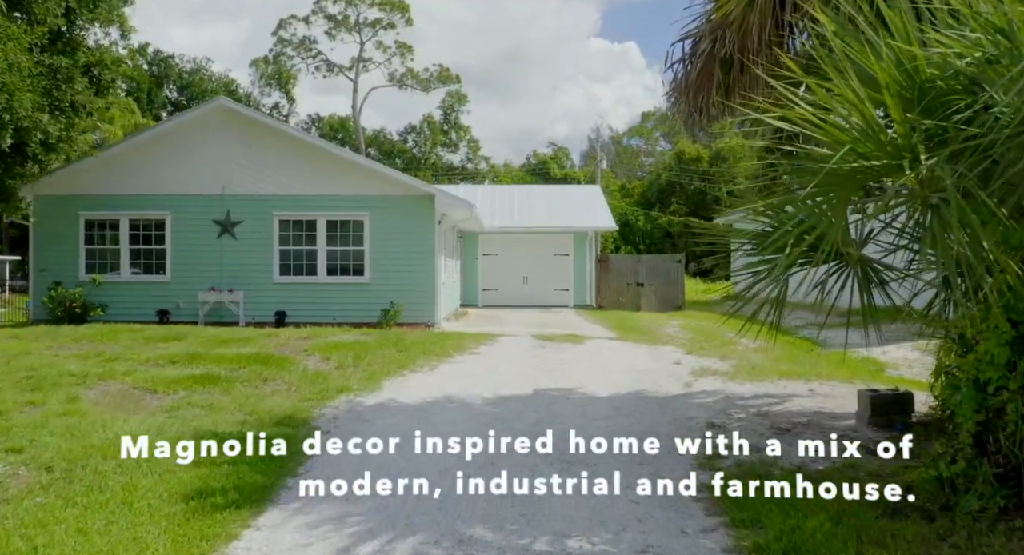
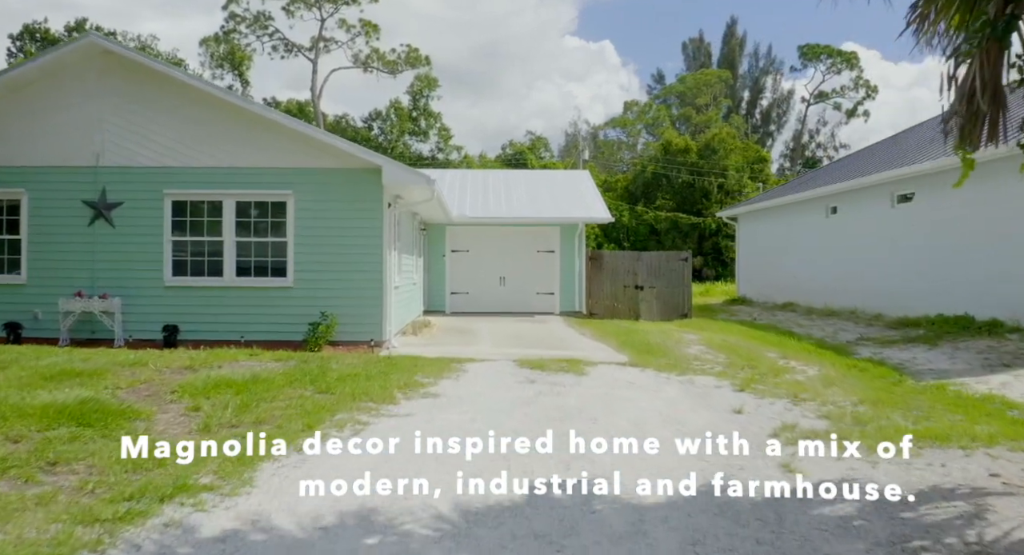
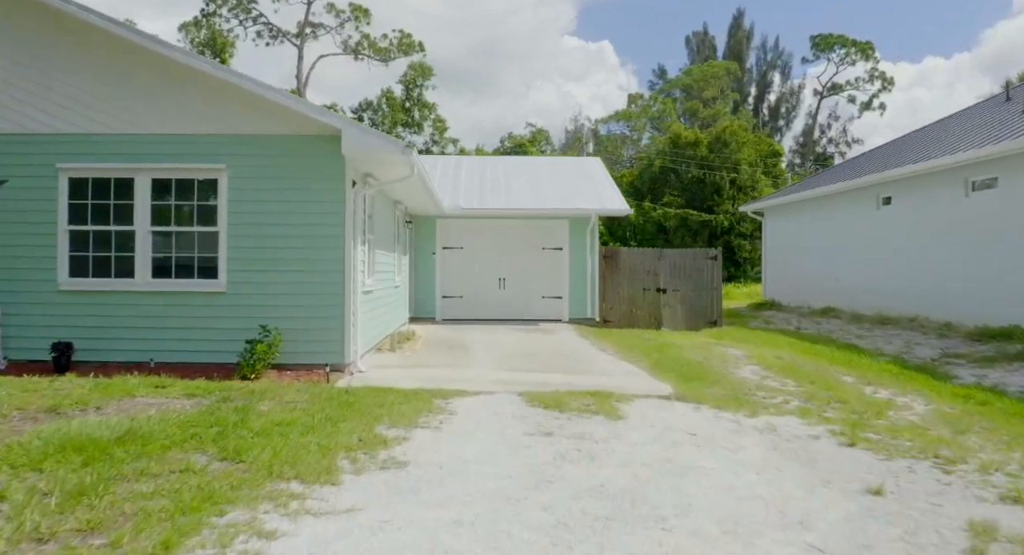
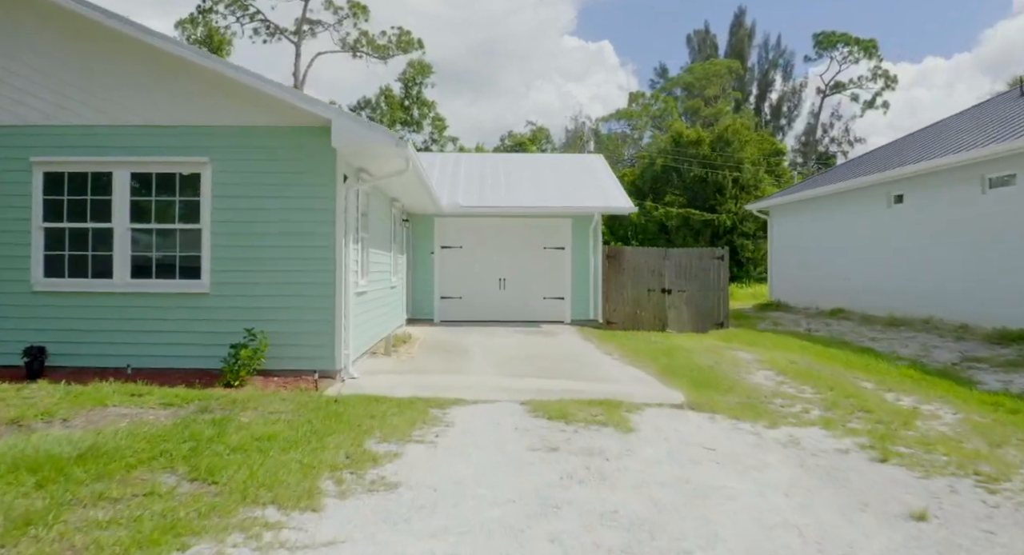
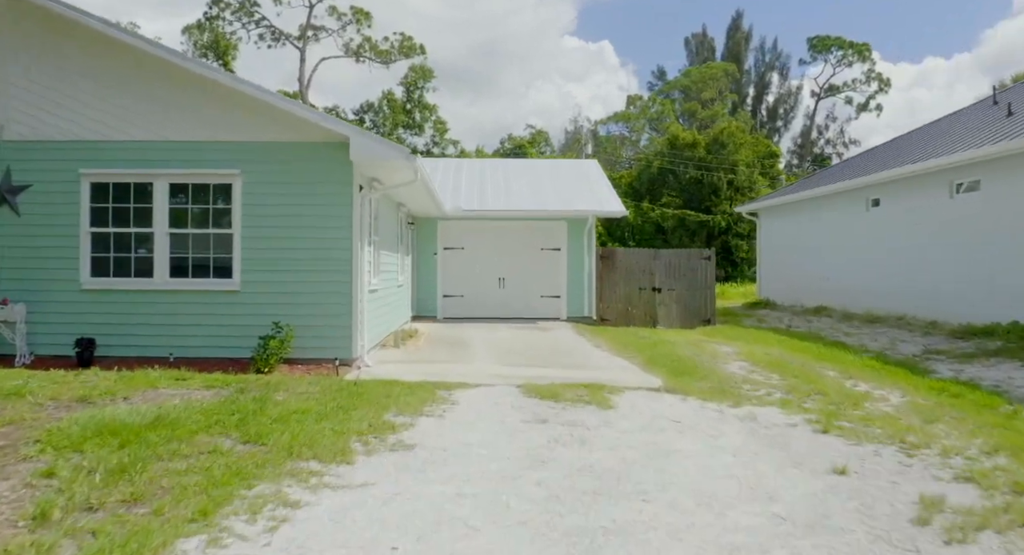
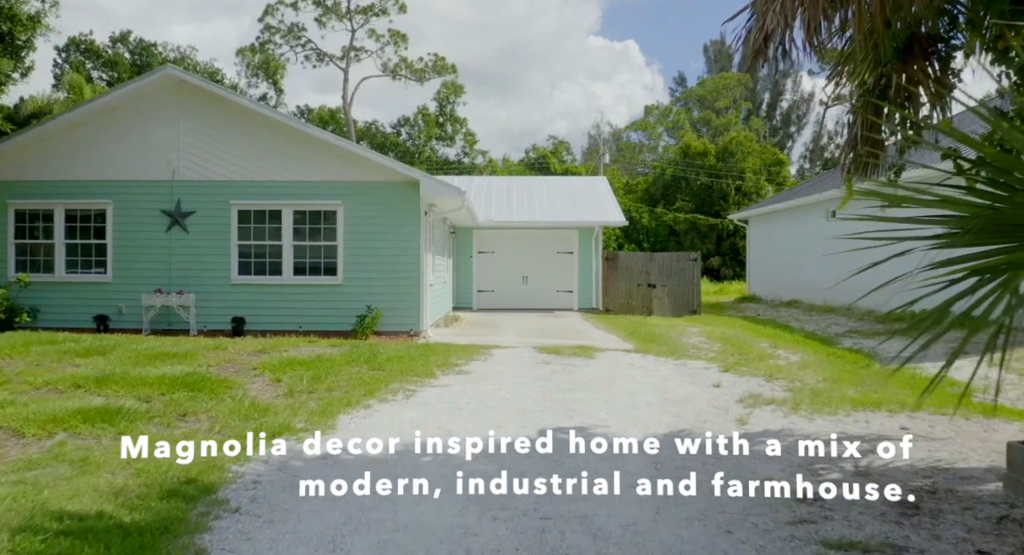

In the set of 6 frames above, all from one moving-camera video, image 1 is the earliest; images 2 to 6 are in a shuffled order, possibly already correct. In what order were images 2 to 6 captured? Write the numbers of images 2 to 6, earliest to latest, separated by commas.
6, 2, 5, 3, 4
